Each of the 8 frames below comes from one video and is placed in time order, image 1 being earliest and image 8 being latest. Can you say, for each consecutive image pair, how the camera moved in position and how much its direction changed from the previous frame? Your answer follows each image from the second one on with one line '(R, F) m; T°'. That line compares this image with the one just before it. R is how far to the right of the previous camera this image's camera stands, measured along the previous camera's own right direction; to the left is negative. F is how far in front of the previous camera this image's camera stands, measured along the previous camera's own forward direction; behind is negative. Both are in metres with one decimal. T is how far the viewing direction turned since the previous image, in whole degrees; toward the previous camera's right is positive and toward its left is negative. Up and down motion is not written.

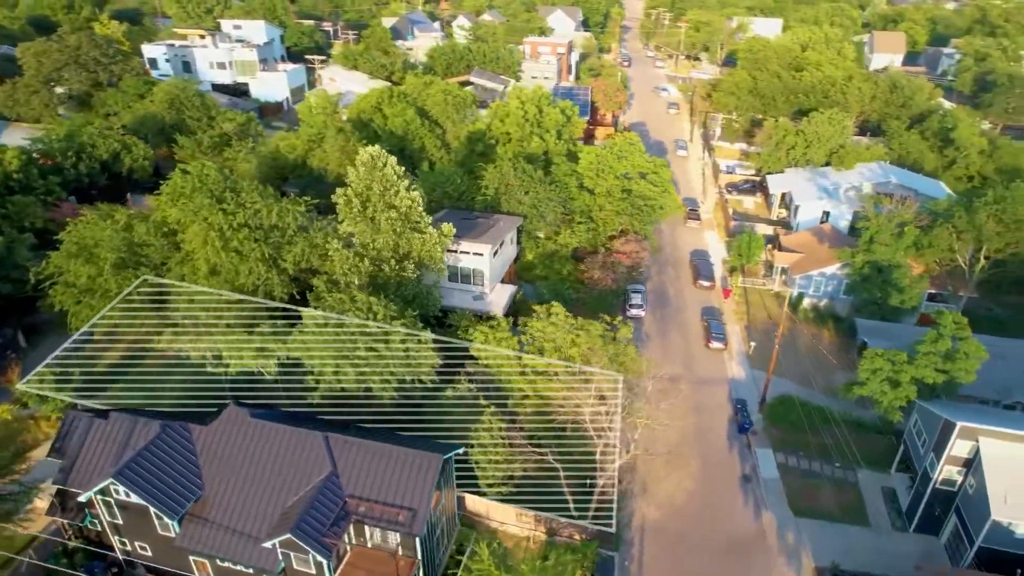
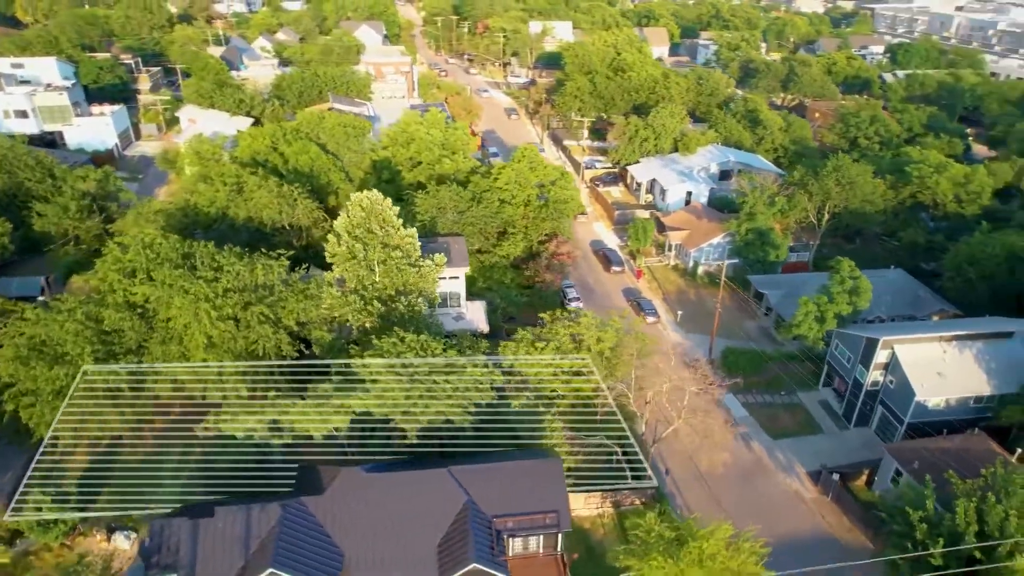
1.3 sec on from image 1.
(-5.3, -0.5) m; +18°
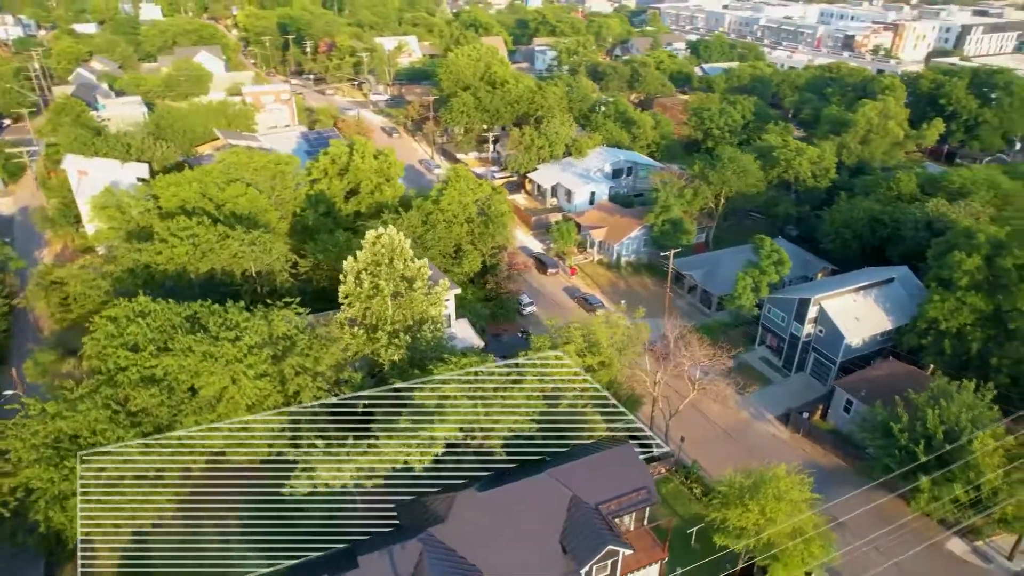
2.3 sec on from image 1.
(-4.7, -0.6) m; +15°
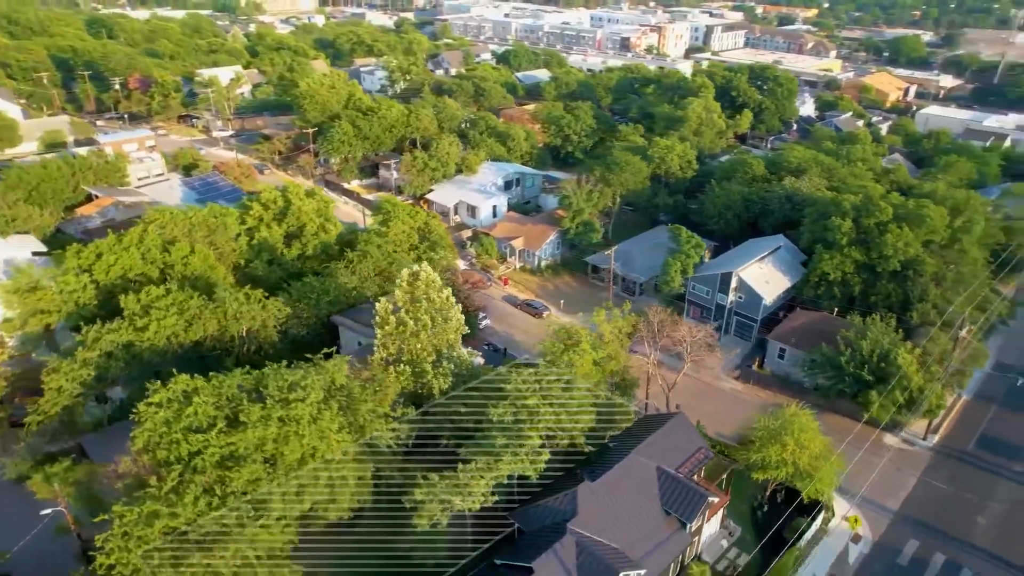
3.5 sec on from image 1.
(-5.8, -0.7) m; +17°
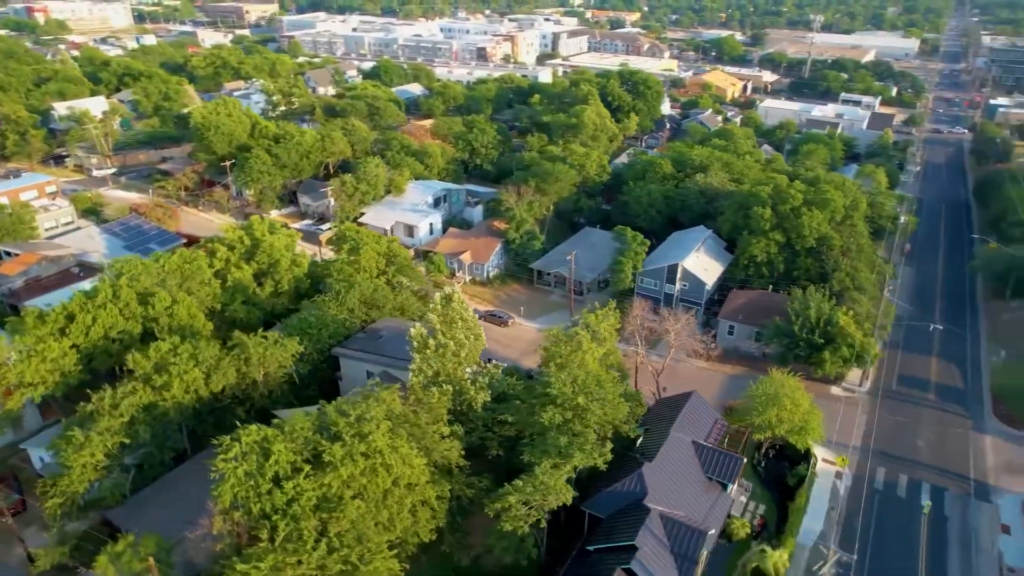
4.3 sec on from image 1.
(-4.5, -0.7) m; +12°
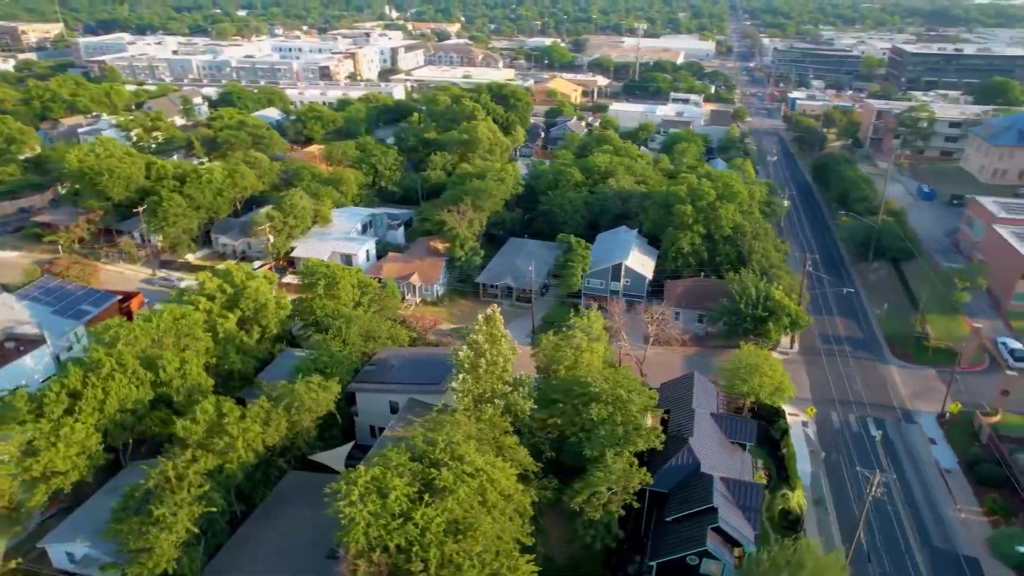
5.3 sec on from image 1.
(-5.4, -0.7) m; +14°
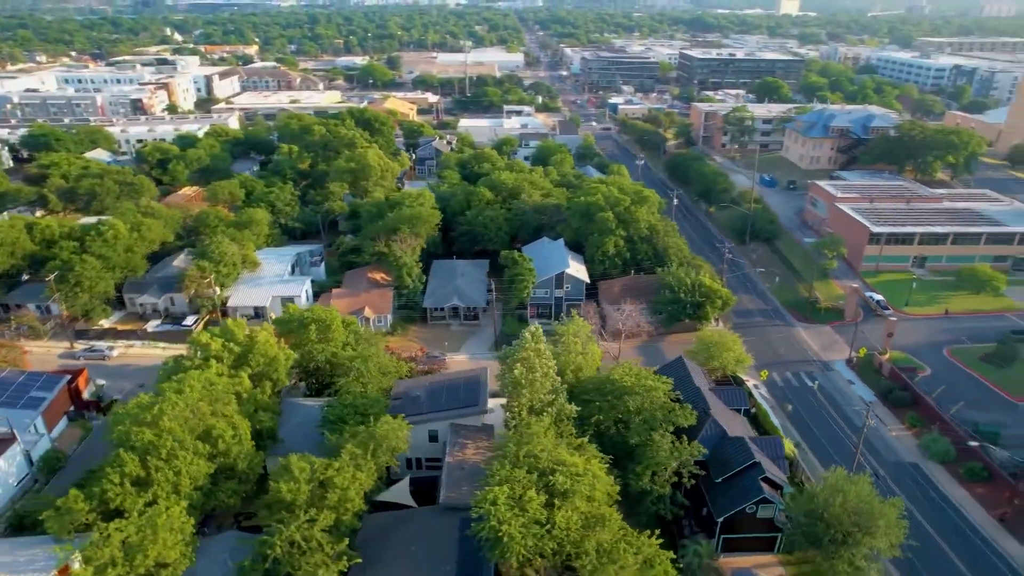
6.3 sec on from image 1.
(-6.4, -0.8) m; +15°
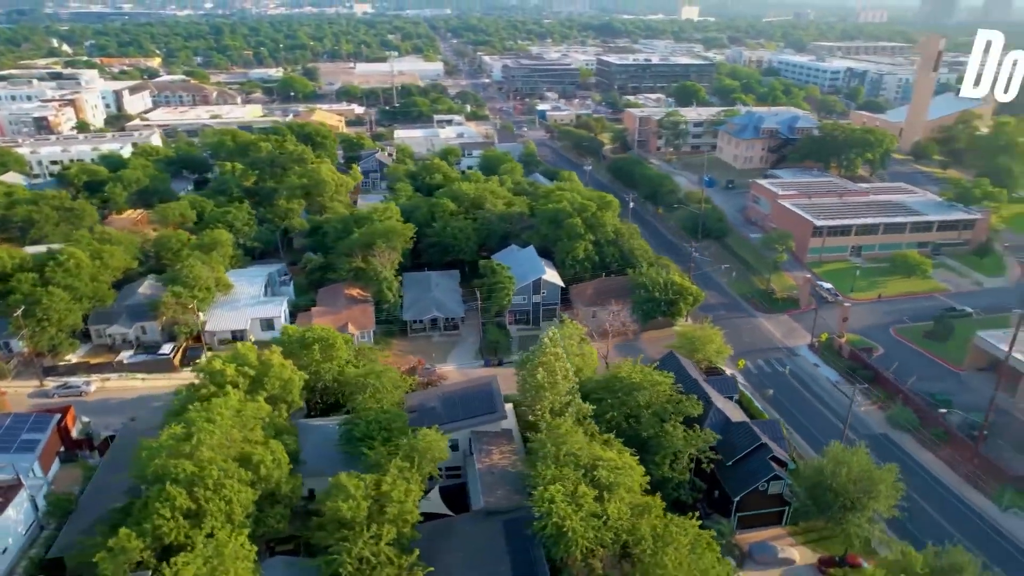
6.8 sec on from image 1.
(-3.0, -0.6) m; +7°
